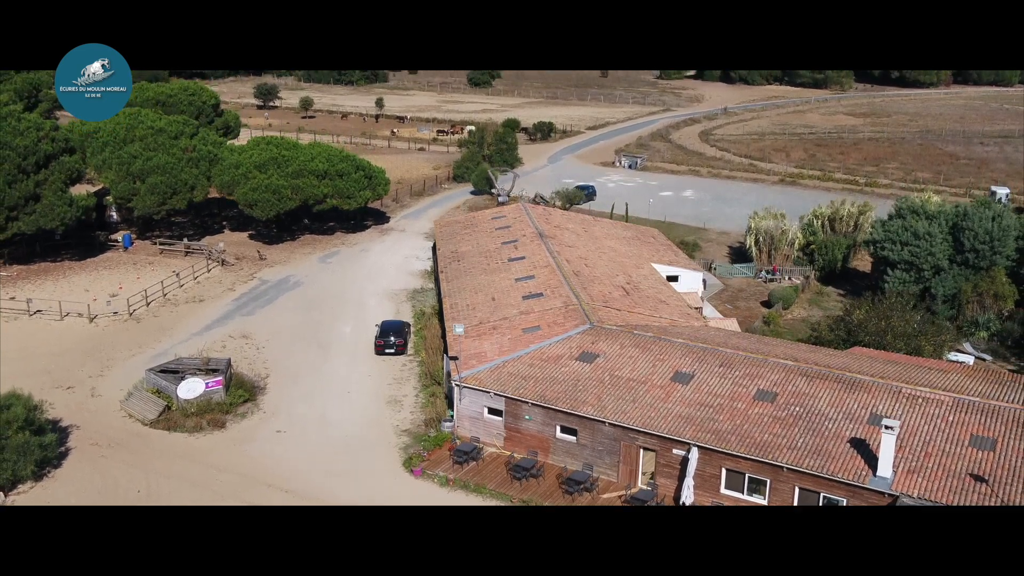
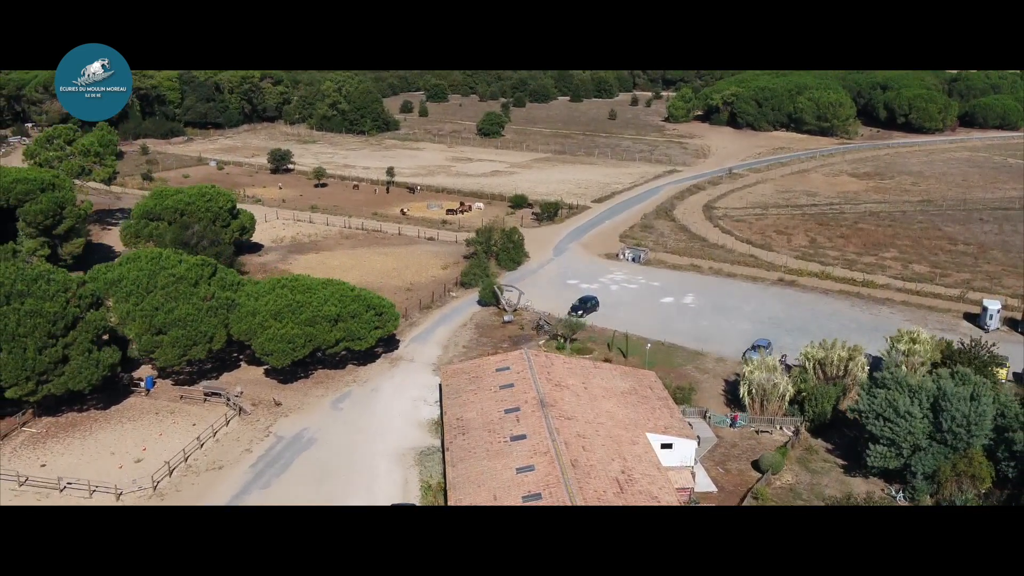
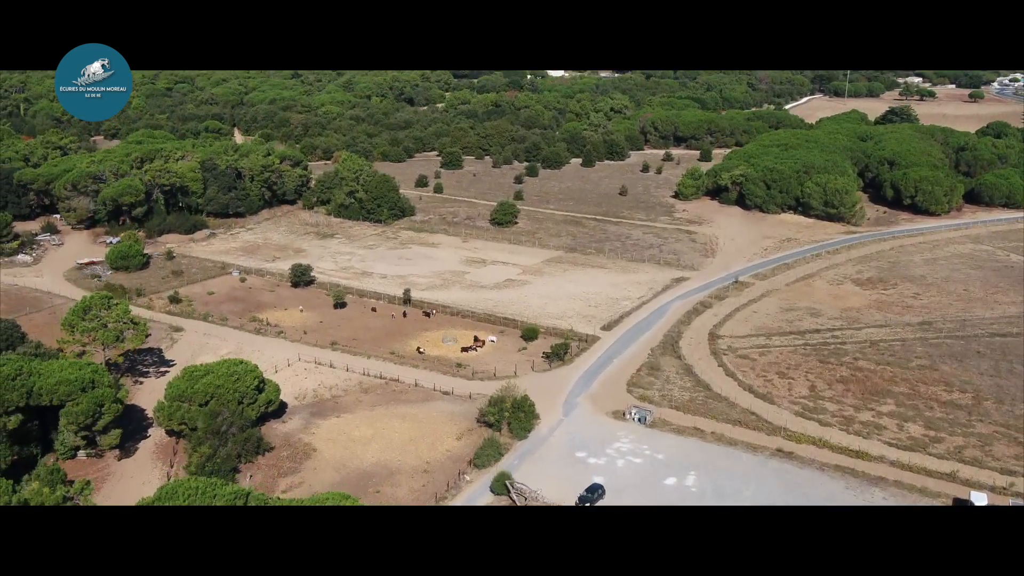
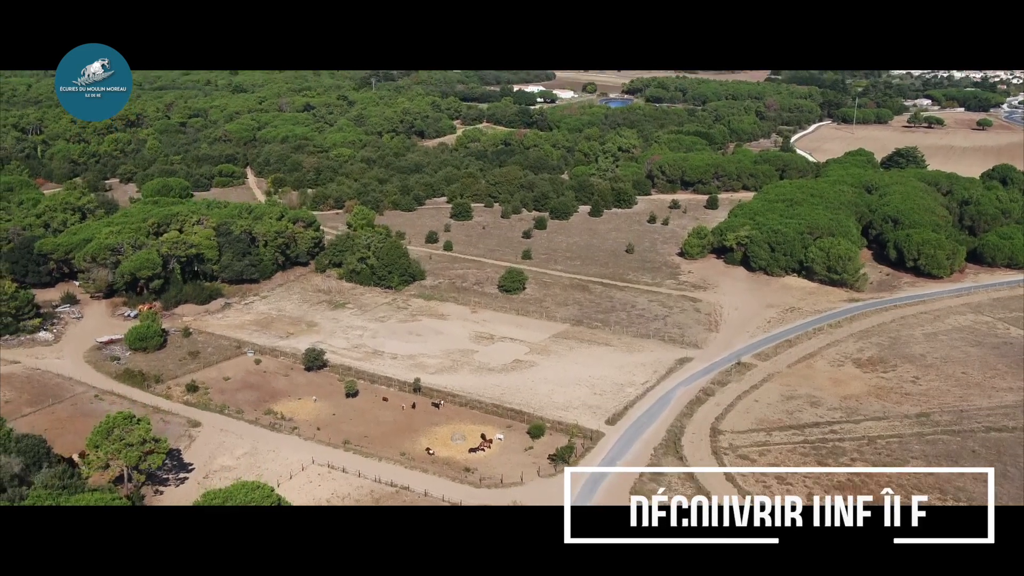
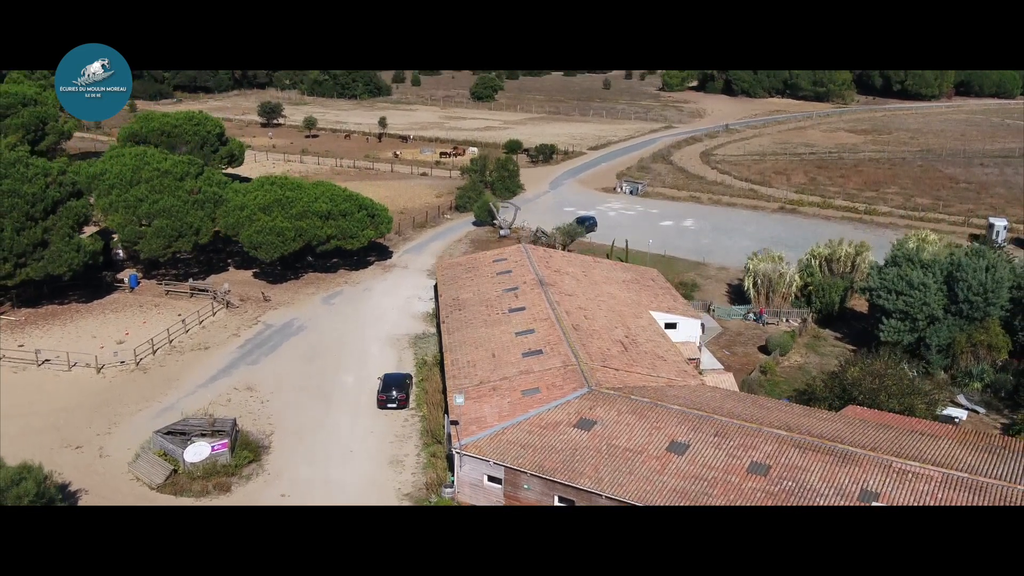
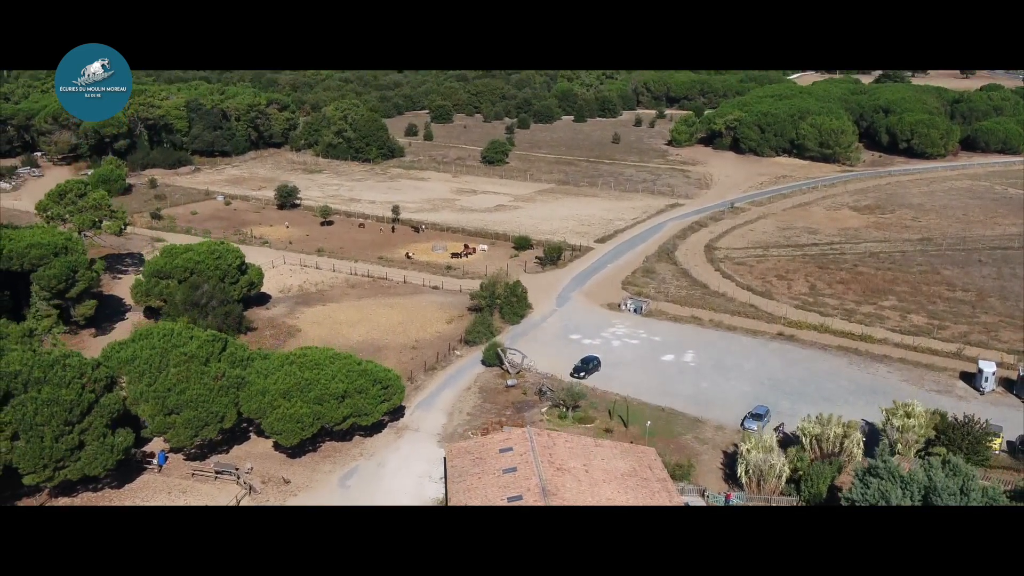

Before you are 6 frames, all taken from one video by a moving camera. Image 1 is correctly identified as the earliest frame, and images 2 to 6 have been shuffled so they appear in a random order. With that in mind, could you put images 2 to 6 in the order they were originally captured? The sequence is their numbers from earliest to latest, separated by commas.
5, 2, 6, 3, 4
